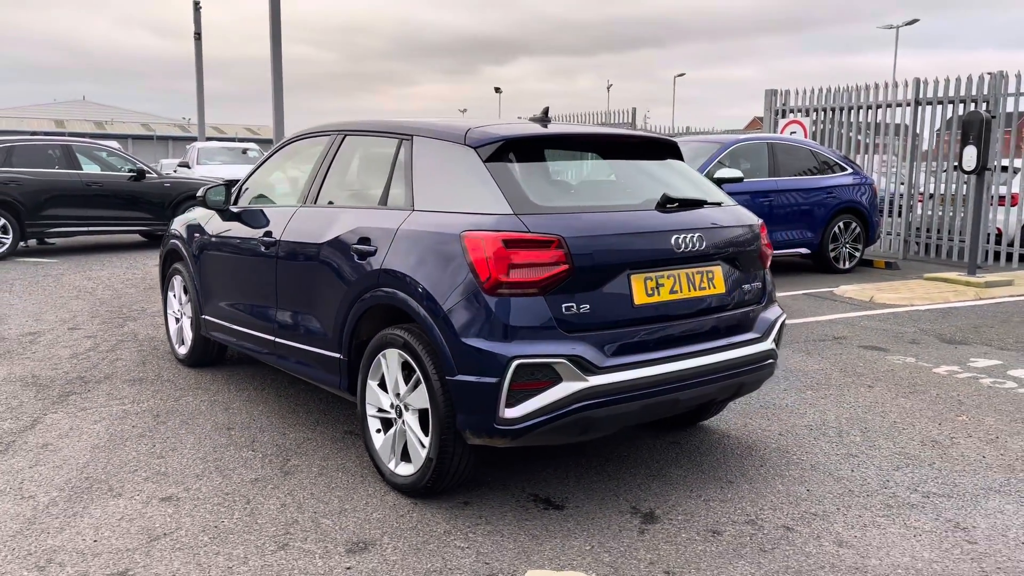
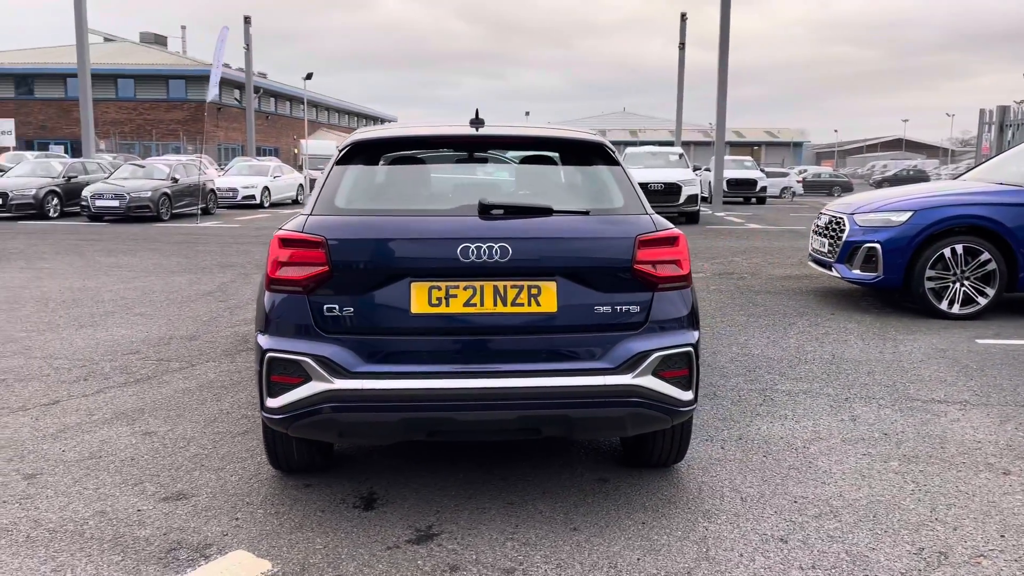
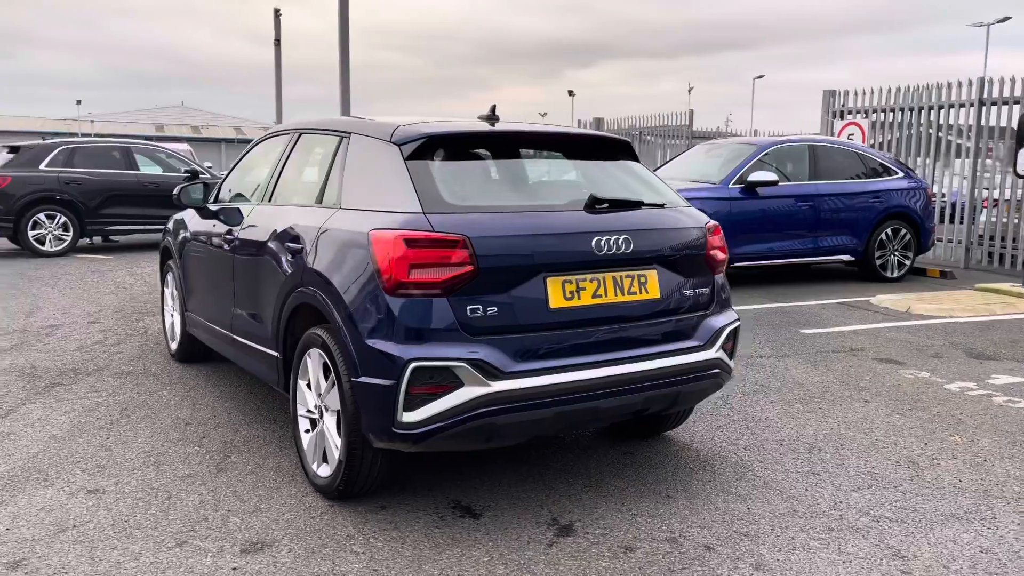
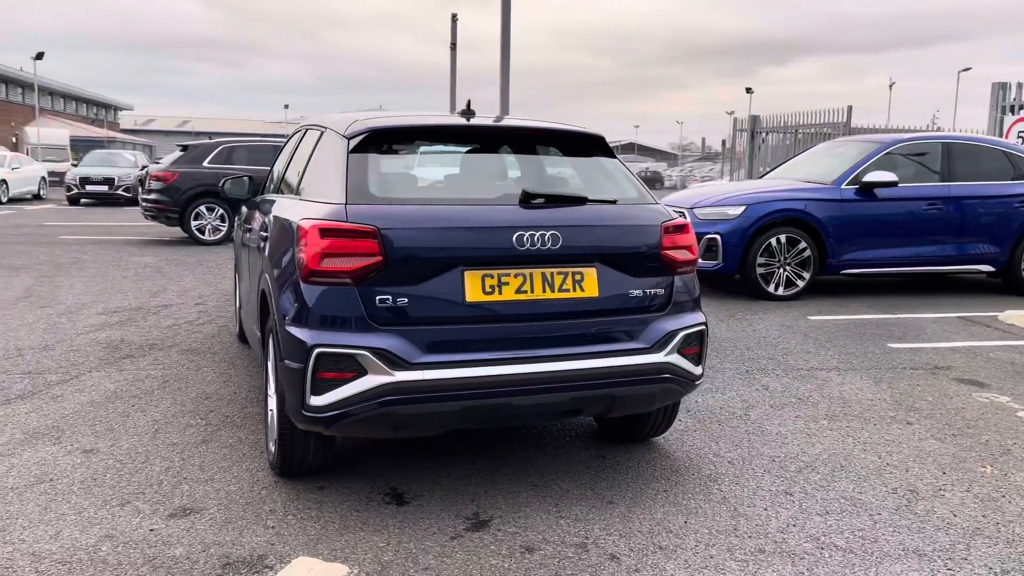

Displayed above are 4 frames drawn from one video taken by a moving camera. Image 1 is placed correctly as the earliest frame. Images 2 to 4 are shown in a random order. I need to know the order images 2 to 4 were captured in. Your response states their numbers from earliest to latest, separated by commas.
3, 4, 2
